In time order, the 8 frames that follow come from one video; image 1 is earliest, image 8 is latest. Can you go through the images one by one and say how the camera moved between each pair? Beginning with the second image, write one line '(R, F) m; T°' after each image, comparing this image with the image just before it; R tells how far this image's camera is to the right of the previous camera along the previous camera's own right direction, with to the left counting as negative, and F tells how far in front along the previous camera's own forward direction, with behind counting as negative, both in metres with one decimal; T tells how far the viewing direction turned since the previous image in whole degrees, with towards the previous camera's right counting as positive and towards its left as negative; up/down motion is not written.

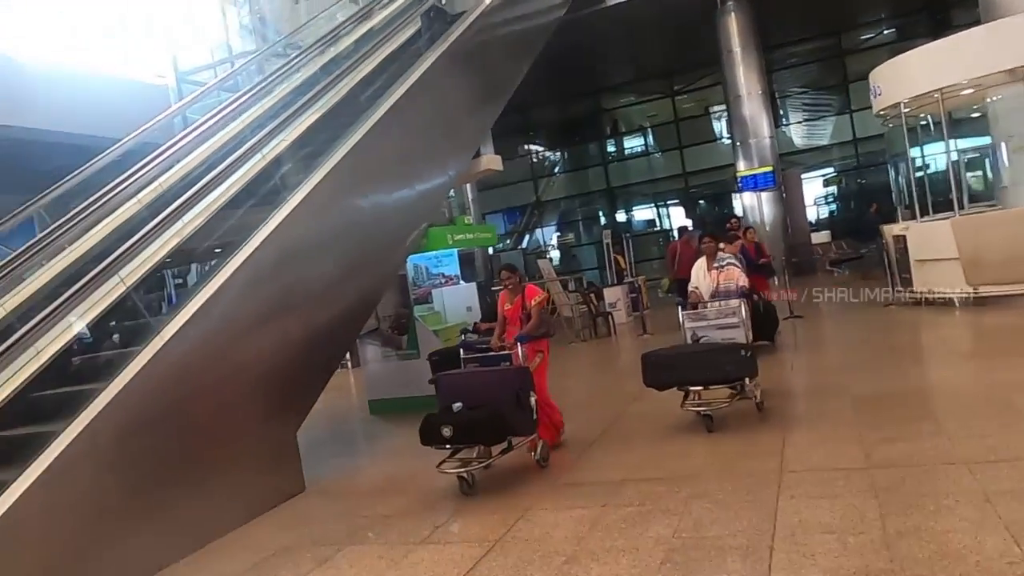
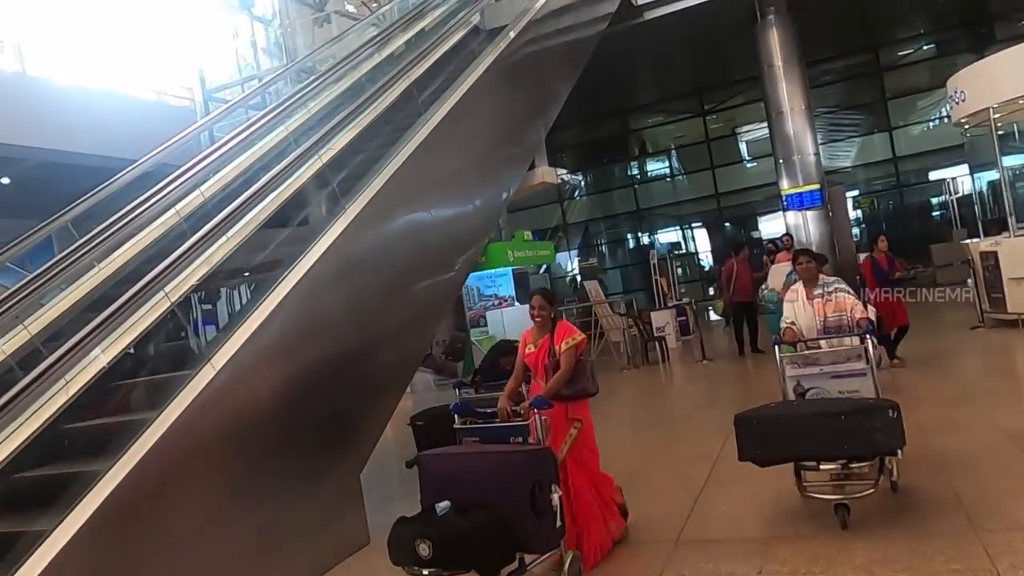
(-0.5, +0.7) m; -1°
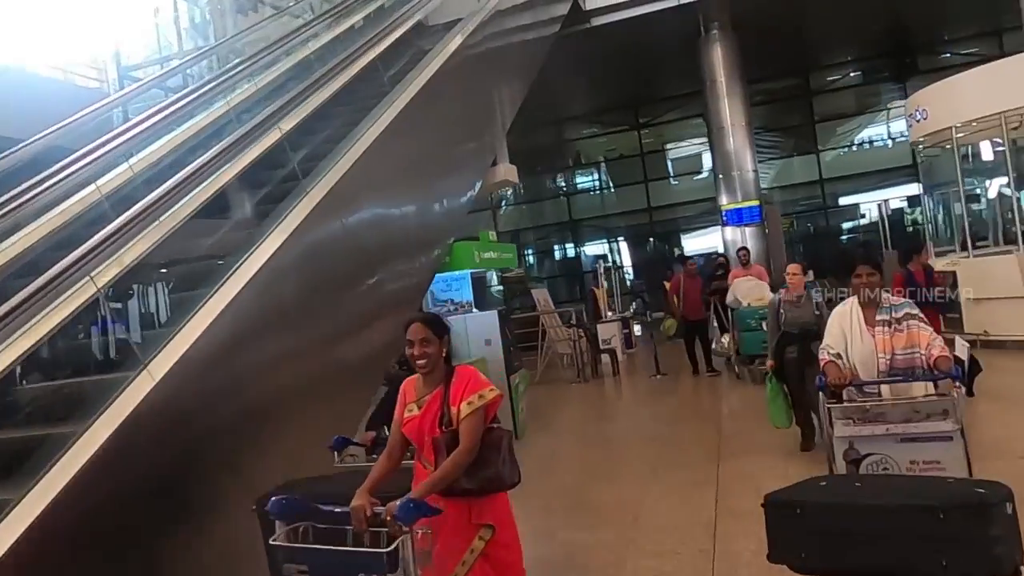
(-0.4, +0.6) m; +6°
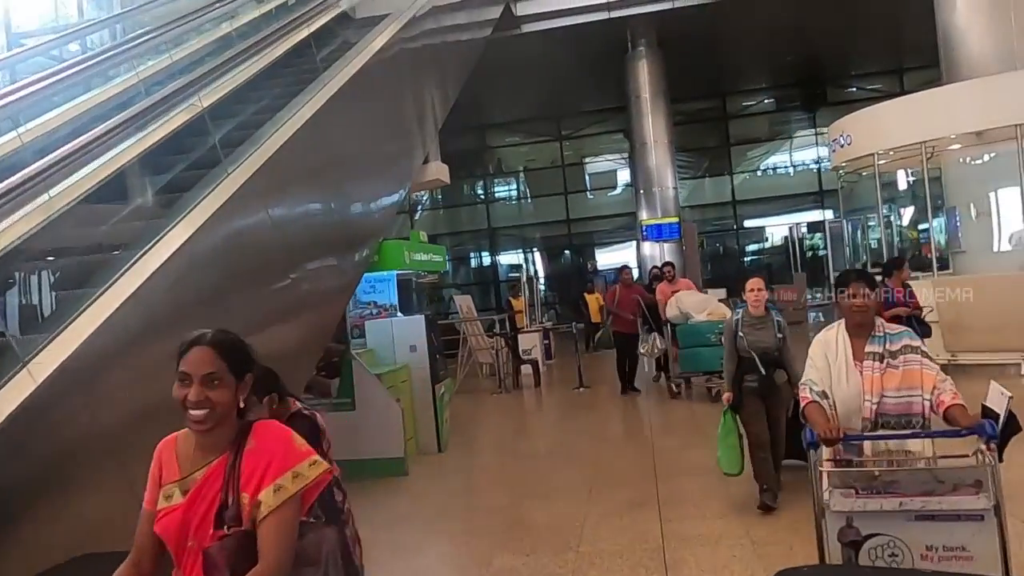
(-0.2, +0.3) m; +7°
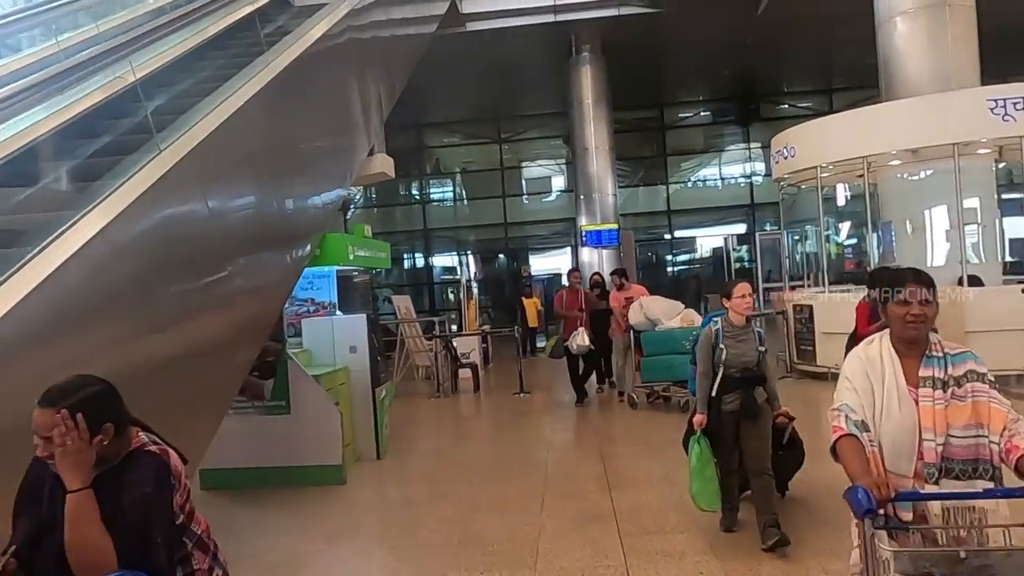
(-0.1, +0.2) m; +5°
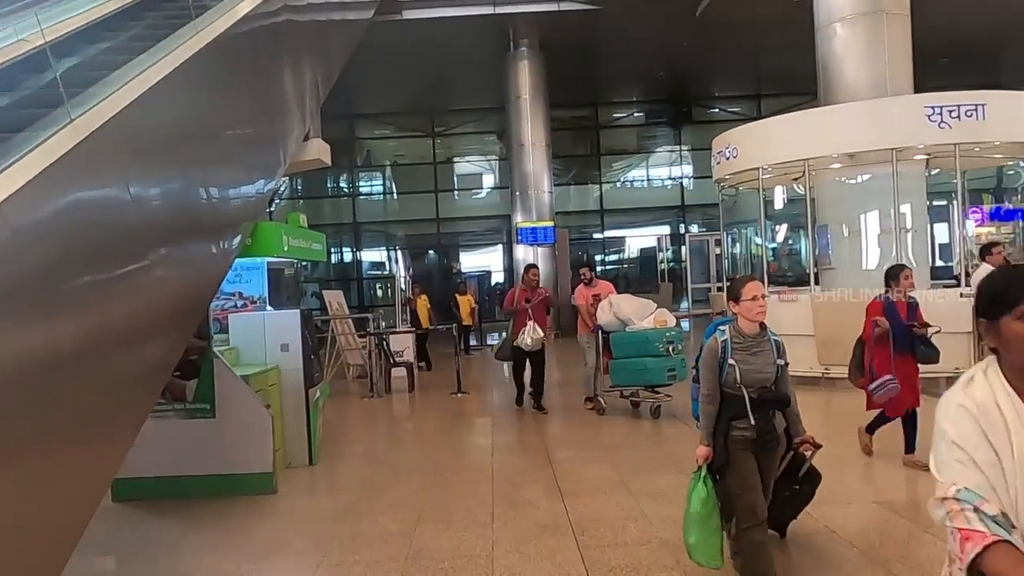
(-0.1, +0.3) m; +6°
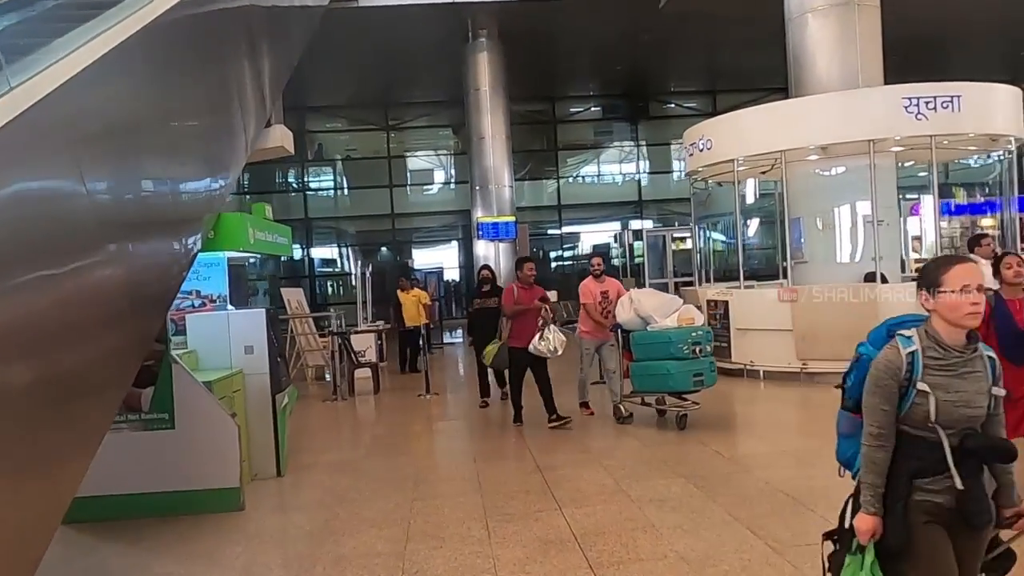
(-0.2, +0.3) m; +4°
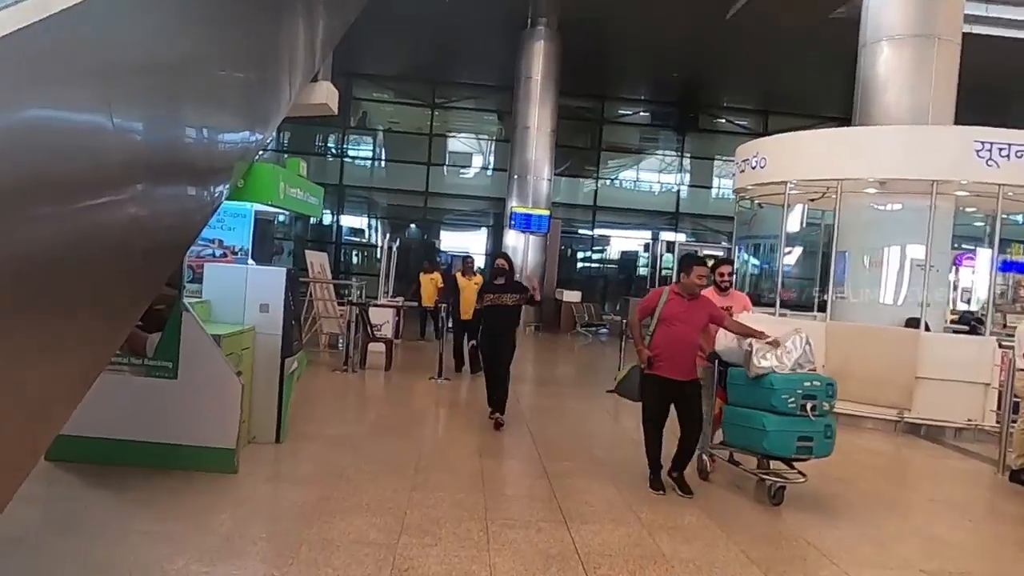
(-0.1, +0.2) m; -2°
